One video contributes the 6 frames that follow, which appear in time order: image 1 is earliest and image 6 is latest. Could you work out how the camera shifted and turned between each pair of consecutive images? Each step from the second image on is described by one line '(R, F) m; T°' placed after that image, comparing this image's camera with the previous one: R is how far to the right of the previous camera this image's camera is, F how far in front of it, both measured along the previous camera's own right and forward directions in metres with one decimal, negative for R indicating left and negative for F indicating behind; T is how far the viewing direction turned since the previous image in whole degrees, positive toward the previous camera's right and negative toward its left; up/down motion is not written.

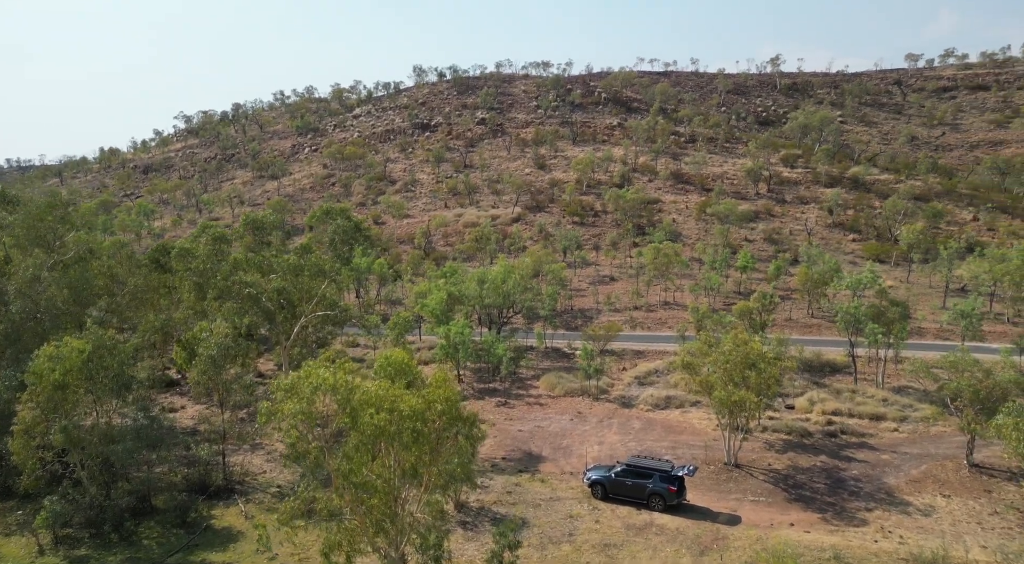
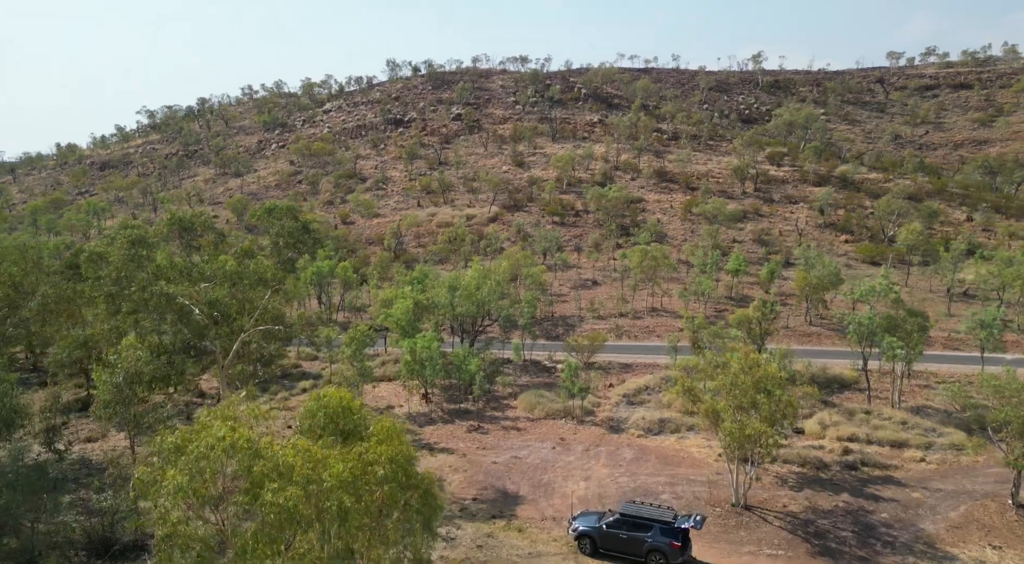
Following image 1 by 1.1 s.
(+0.2, +4.2) m; +2°
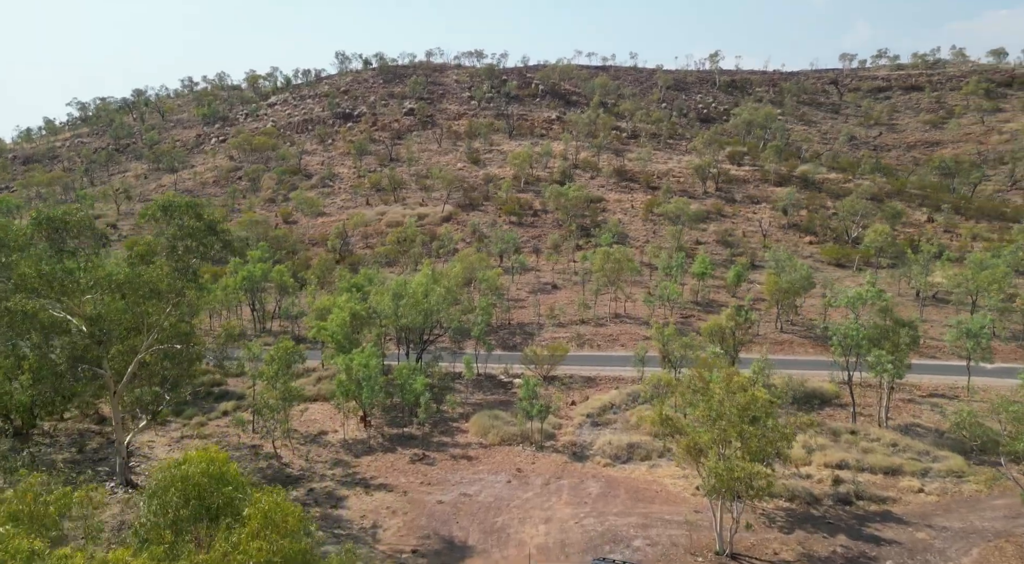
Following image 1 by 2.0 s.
(+0.2, +3.7) m; +3°
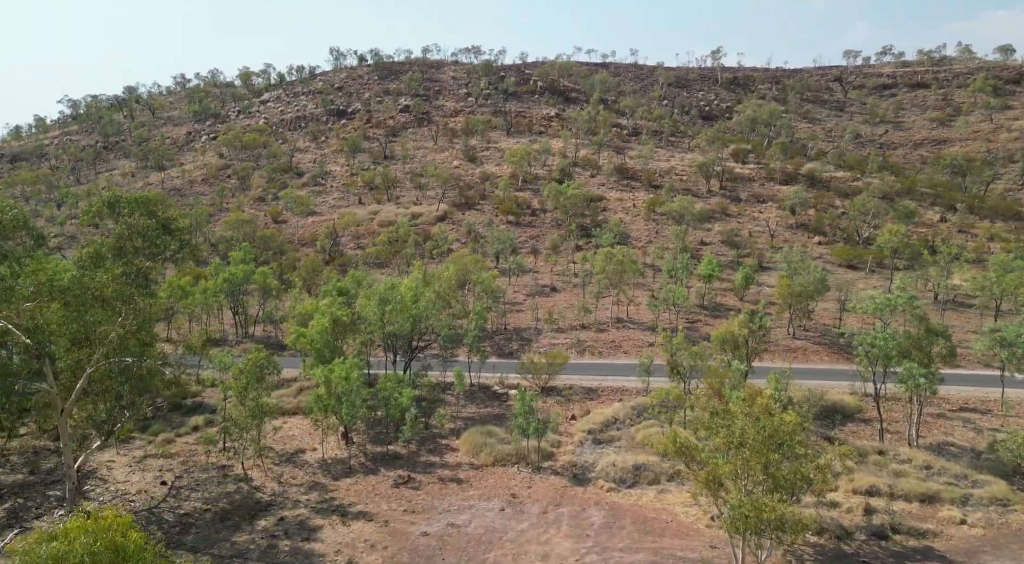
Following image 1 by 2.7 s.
(+0.2, +2.6) m; 0°
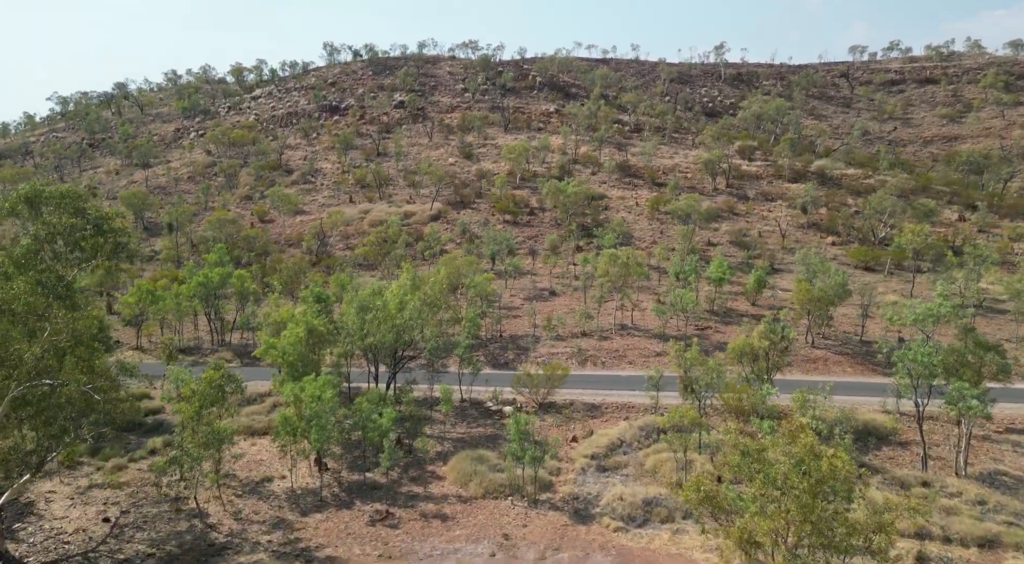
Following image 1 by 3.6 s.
(+0.2, +3.3) m; 0°
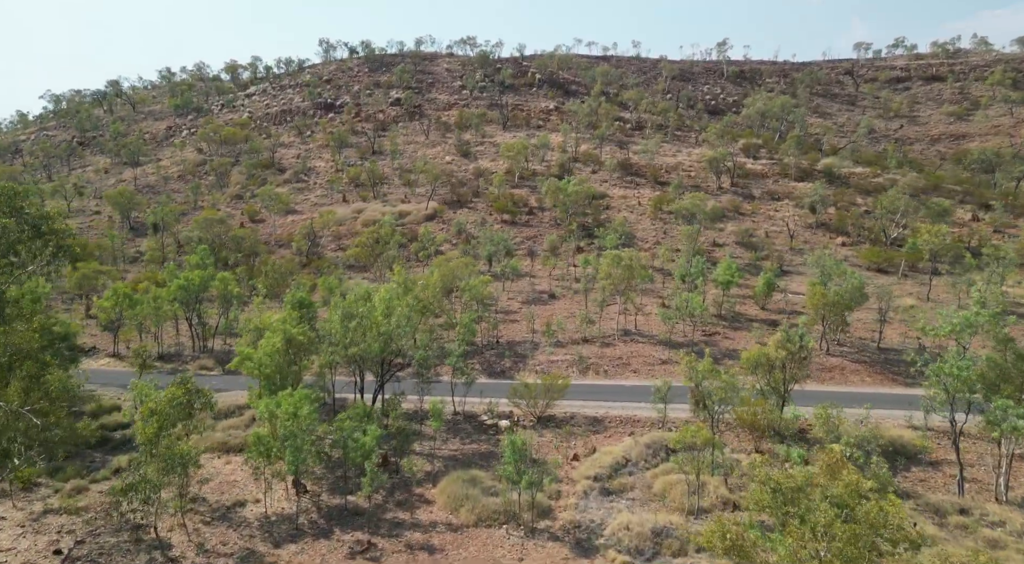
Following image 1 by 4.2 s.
(+0.1, +2.2) m; 0°
